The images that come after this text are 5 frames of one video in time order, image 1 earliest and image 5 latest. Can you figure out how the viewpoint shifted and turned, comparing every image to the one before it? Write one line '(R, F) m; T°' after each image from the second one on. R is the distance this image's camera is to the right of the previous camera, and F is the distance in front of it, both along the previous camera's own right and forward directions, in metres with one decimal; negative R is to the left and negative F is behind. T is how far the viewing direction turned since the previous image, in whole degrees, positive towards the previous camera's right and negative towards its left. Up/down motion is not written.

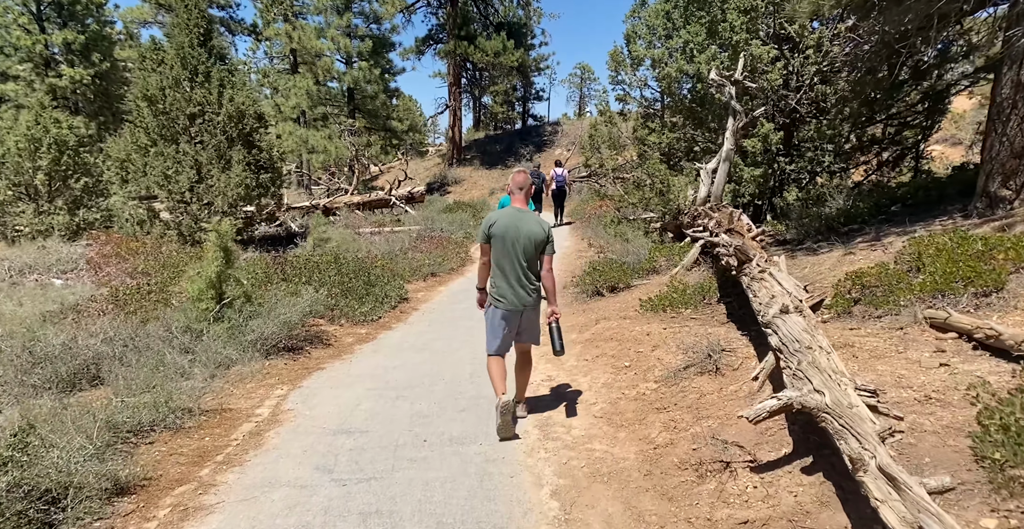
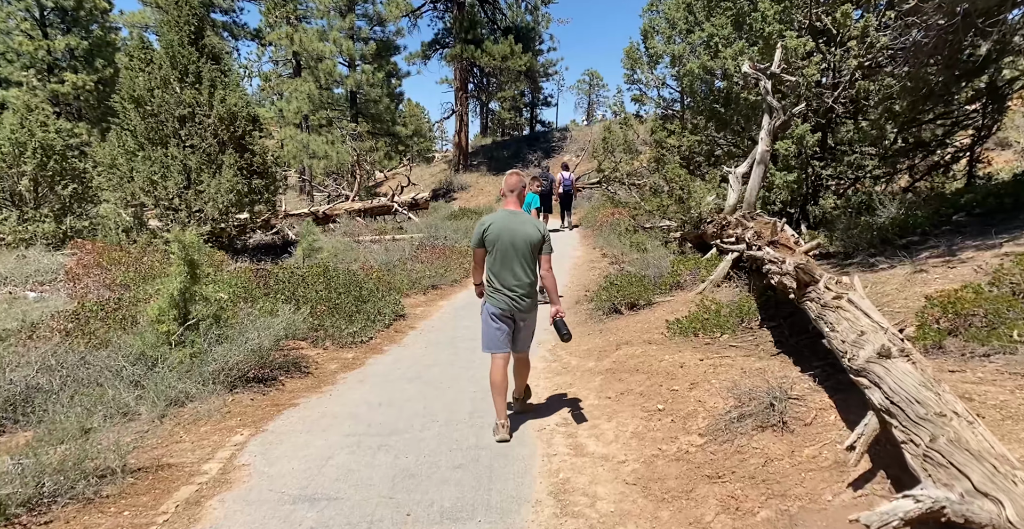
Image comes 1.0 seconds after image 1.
(0.0, +1.0) m; -1°
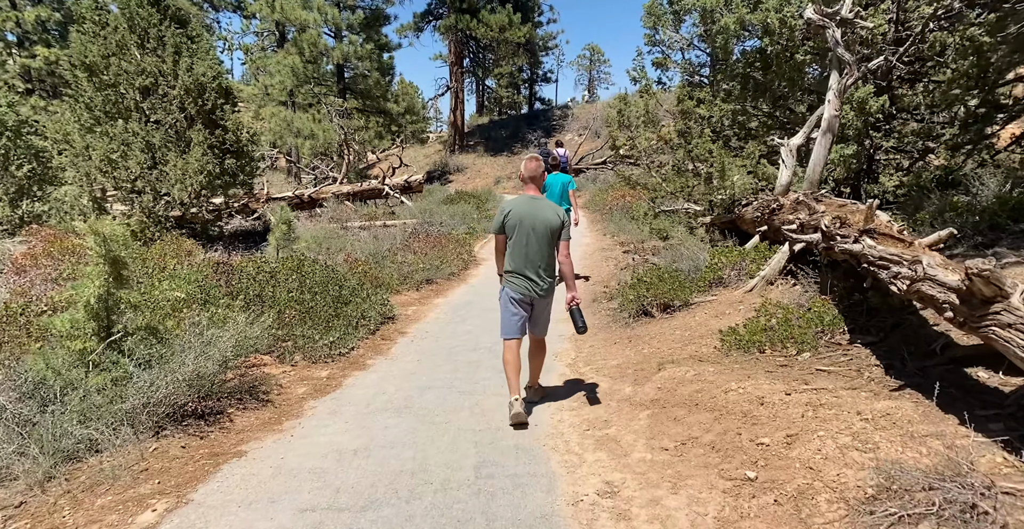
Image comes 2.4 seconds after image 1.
(-0.1, +1.4) m; 0°
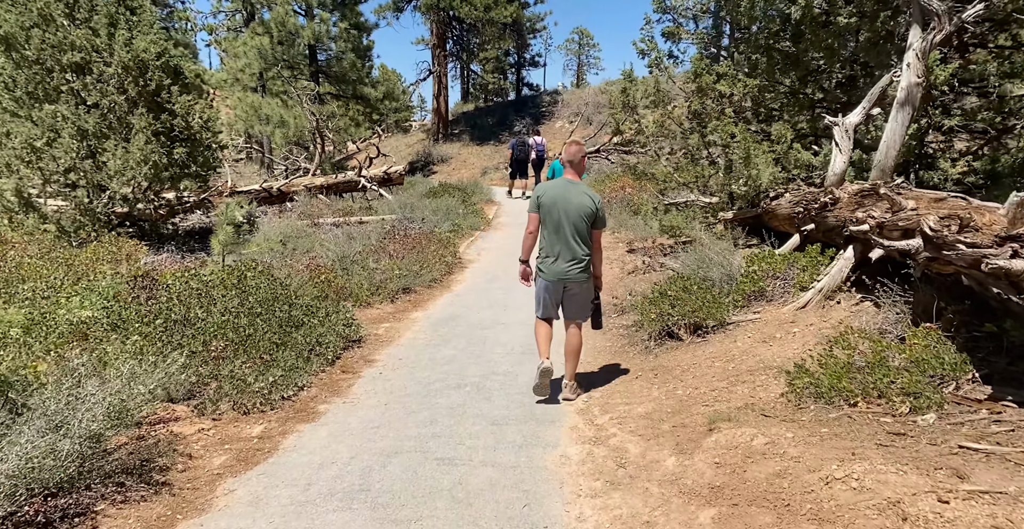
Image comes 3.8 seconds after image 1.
(0.0, +1.5) m; +1°
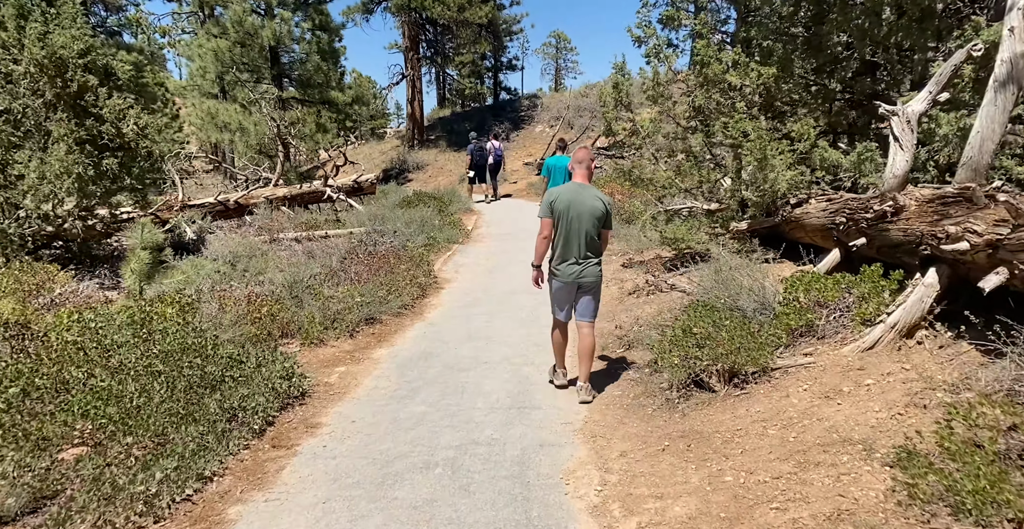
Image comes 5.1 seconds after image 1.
(0.0, +1.3) m; +2°
